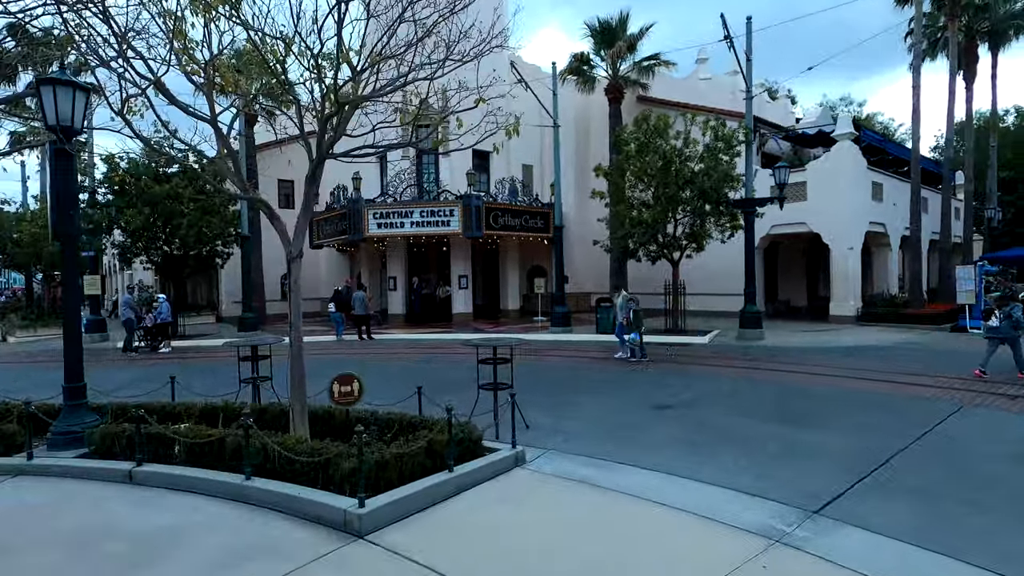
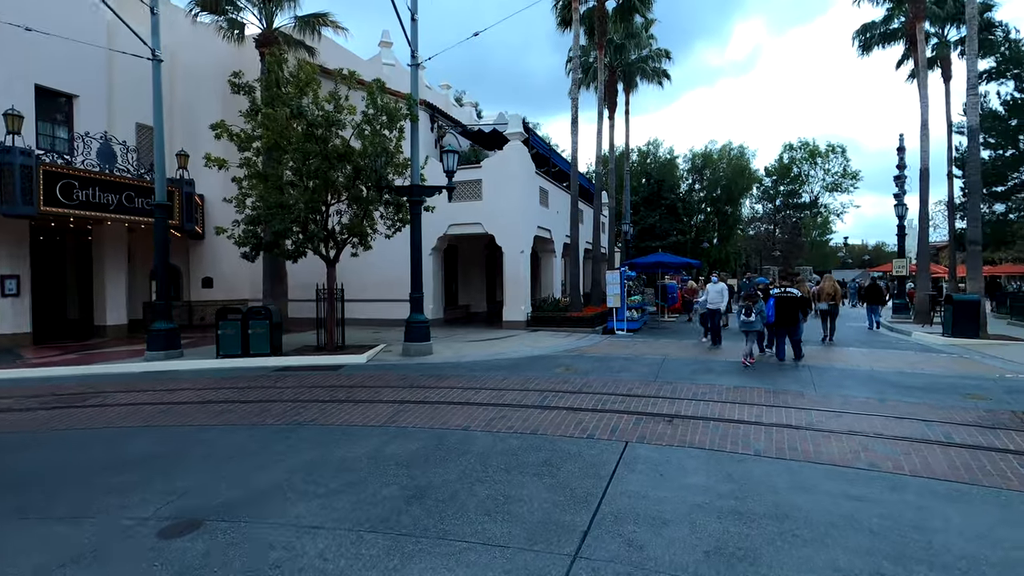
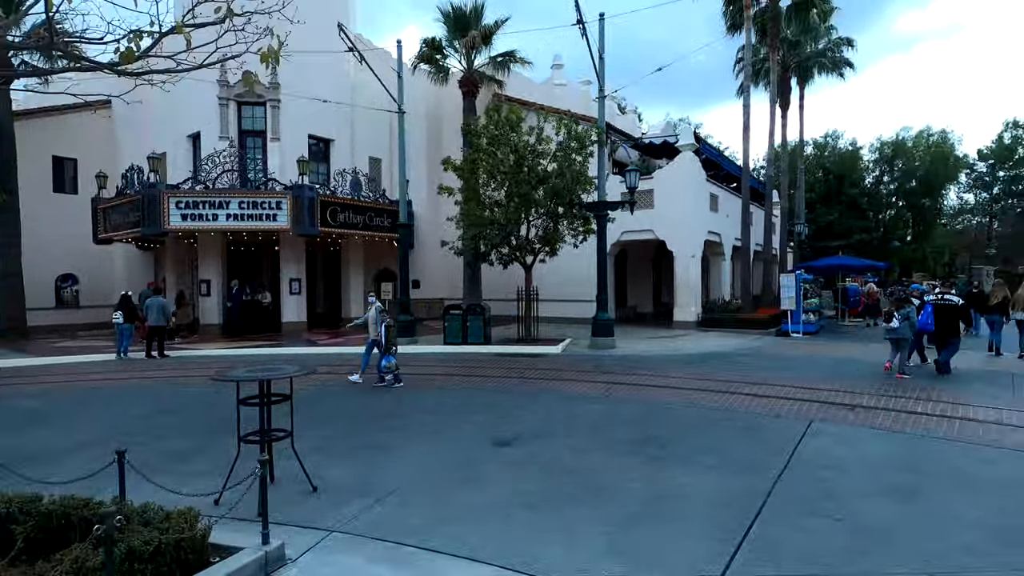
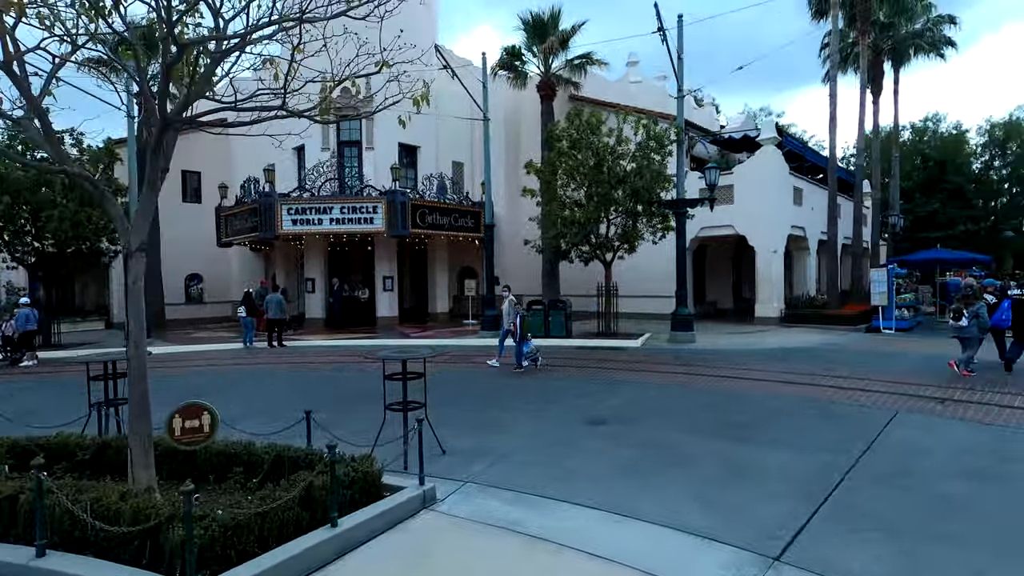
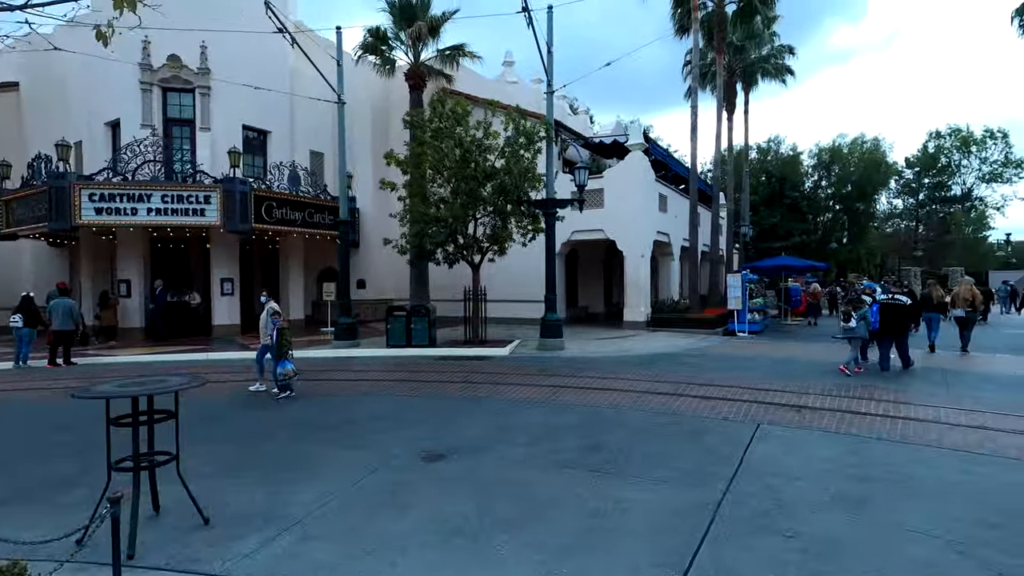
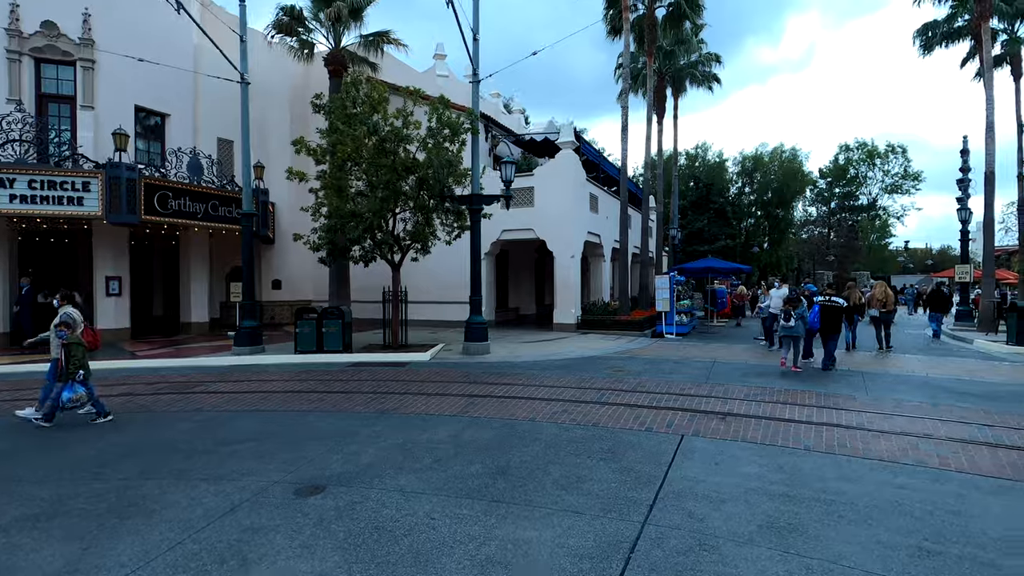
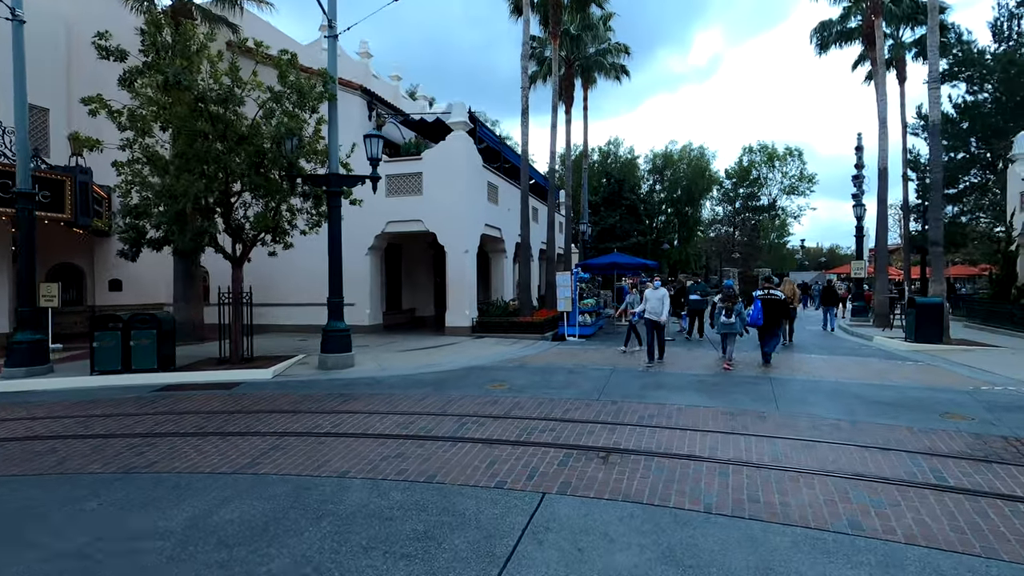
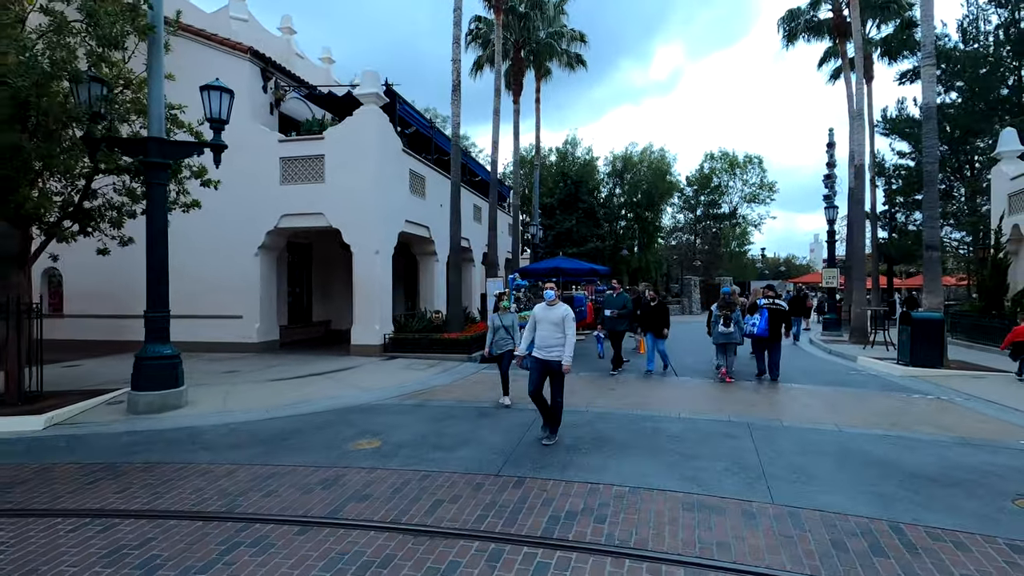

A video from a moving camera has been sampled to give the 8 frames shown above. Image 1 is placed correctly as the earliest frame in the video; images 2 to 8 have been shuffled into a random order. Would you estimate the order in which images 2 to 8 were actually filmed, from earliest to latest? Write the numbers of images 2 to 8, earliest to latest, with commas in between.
4, 3, 5, 6, 2, 7, 8
